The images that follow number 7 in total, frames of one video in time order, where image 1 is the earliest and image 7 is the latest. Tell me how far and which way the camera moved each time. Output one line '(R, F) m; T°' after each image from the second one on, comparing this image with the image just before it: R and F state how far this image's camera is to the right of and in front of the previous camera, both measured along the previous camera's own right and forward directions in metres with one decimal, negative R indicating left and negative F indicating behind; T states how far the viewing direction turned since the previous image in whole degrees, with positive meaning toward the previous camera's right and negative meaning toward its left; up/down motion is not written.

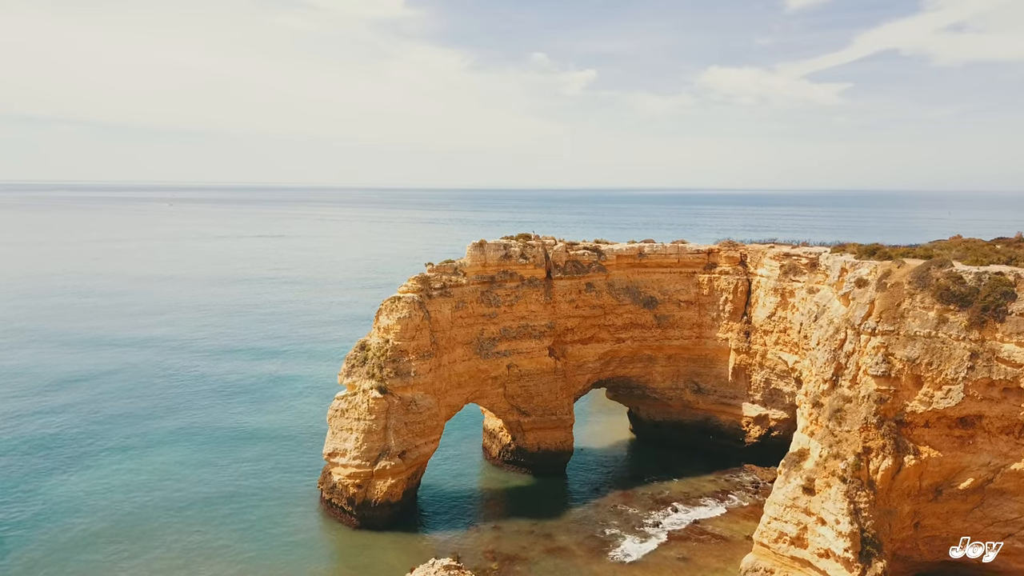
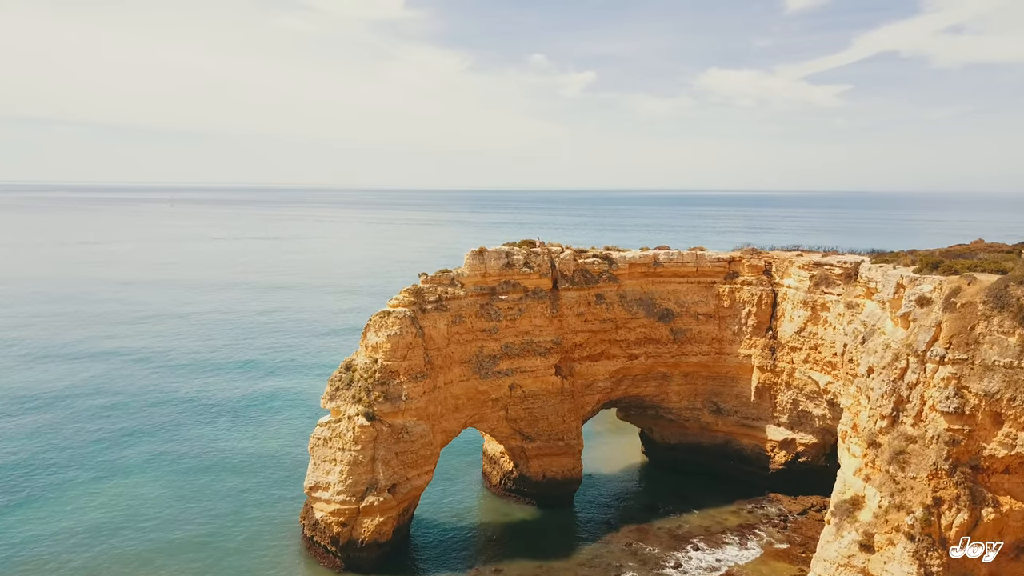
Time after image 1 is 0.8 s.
(-0.1, +2.9) m; 0°
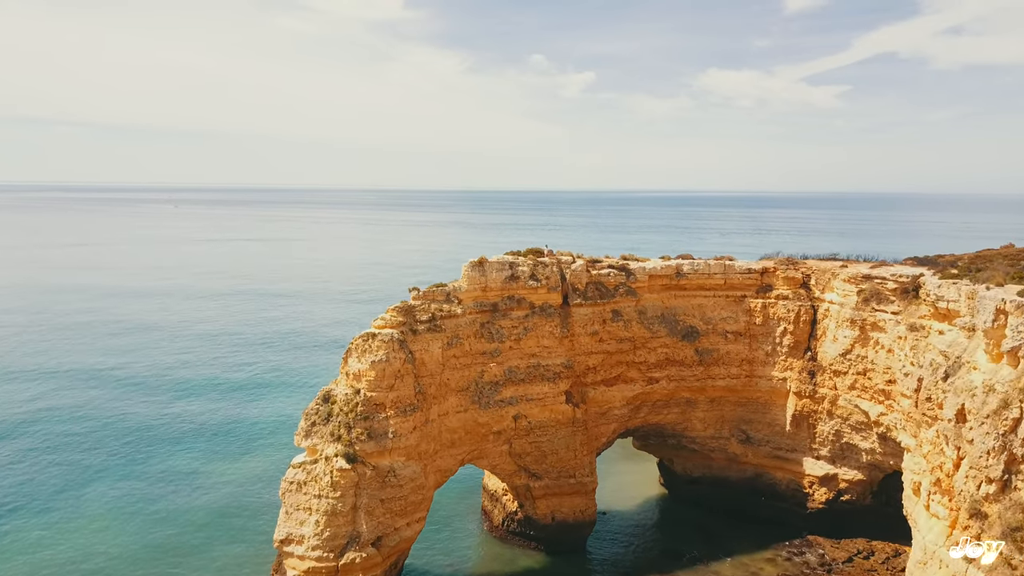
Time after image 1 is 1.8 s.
(-0.2, +3.5) m; 0°
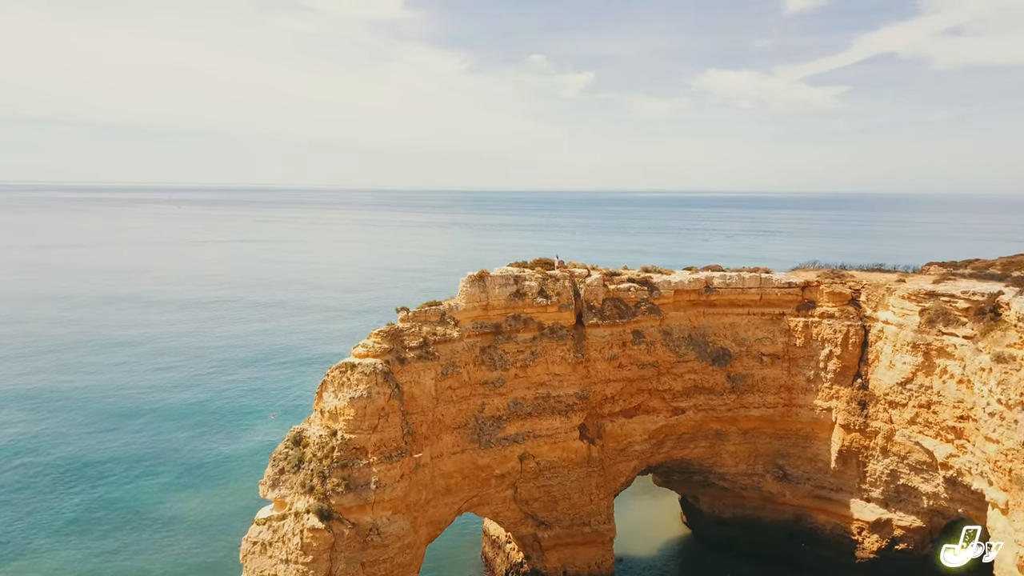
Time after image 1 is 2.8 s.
(-0.2, +3.5) m; 0°
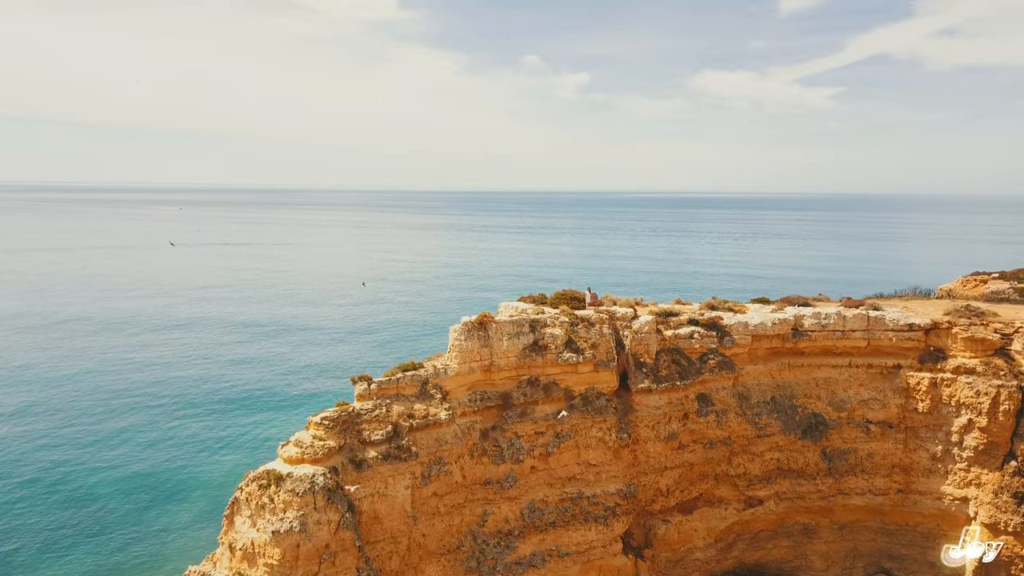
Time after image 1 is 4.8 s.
(-0.3, +6.6) m; 0°
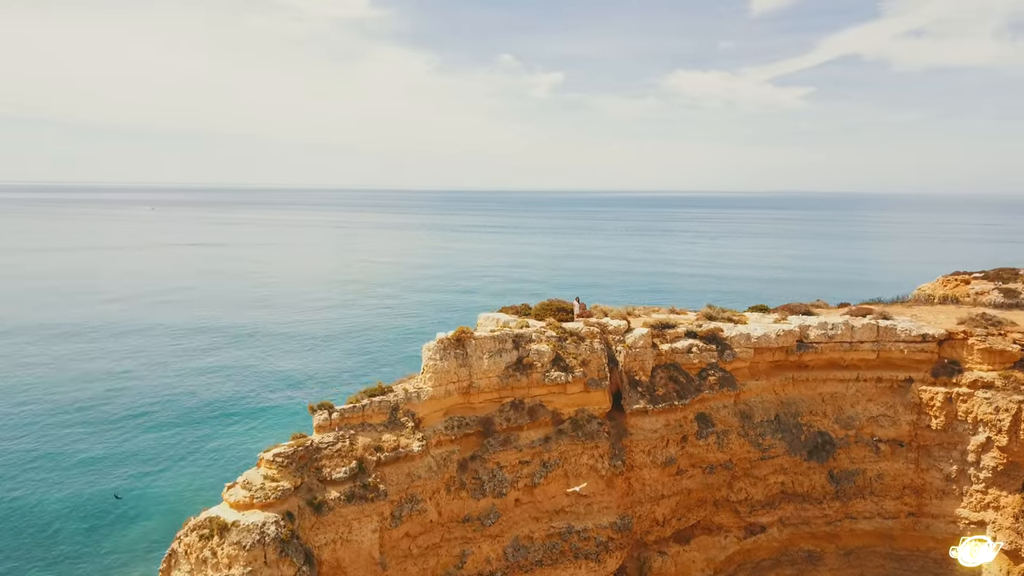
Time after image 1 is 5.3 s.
(-0.1, +1.5) m; +2°
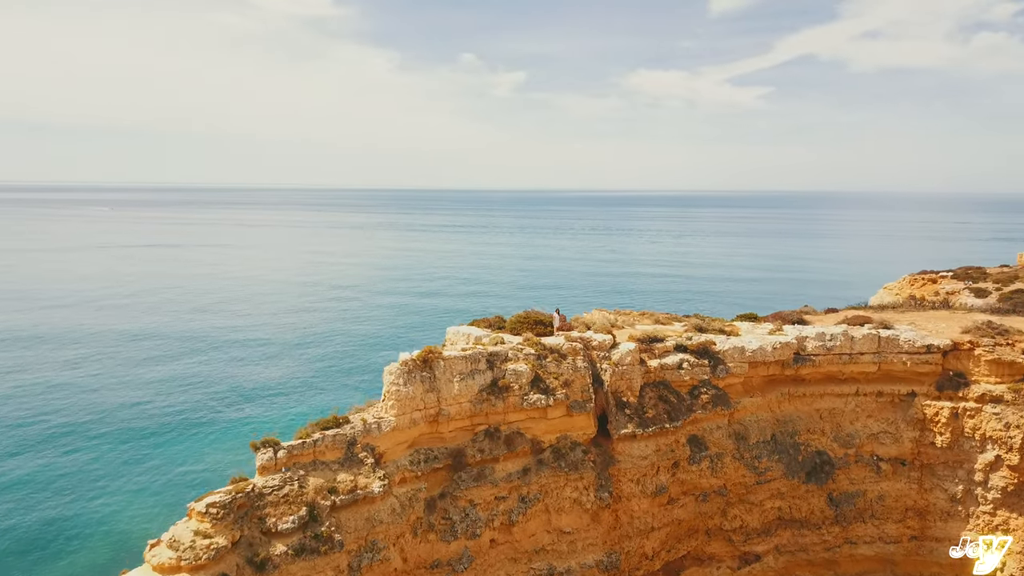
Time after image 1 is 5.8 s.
(-0.1, +1.4) m; +2°
